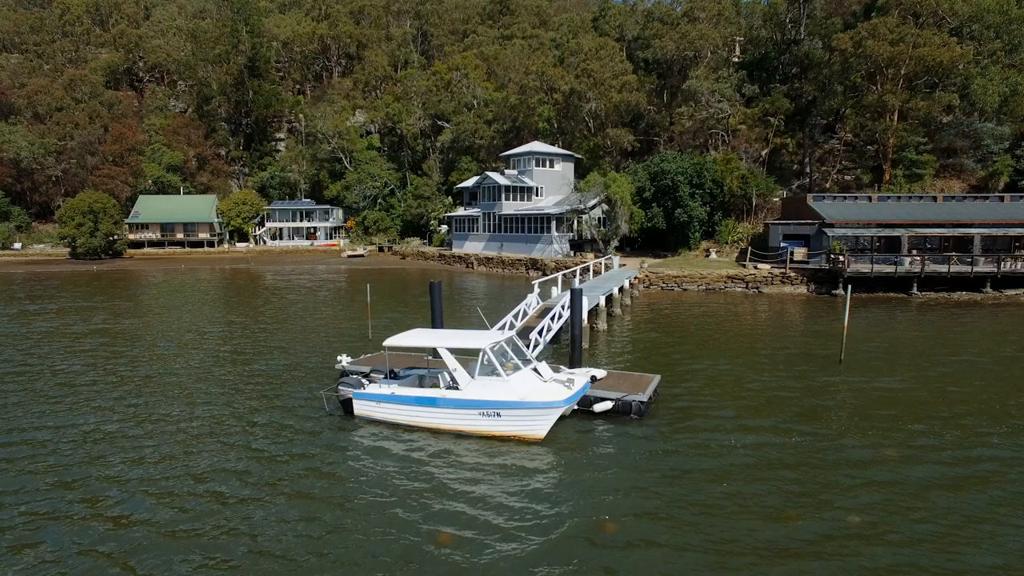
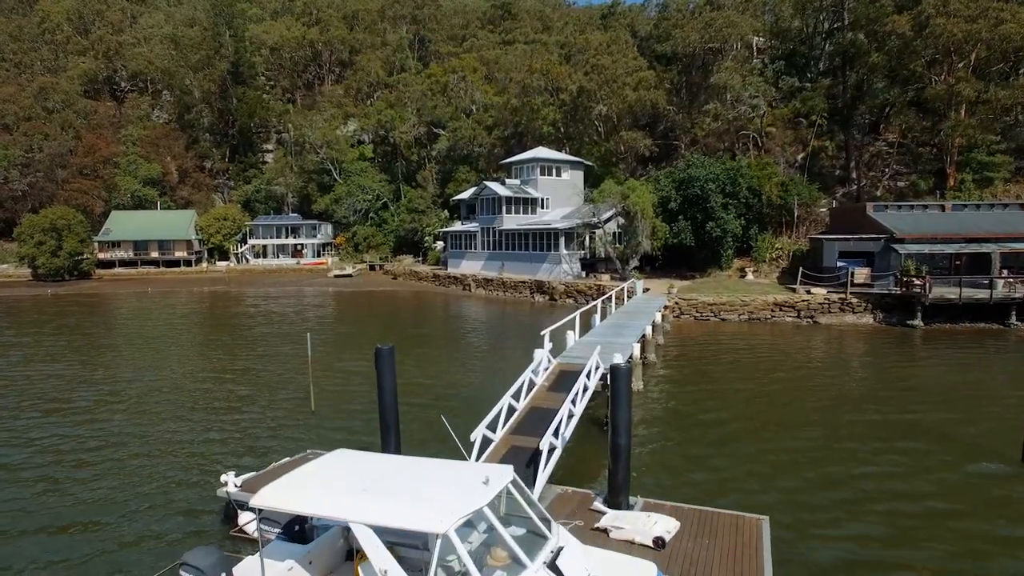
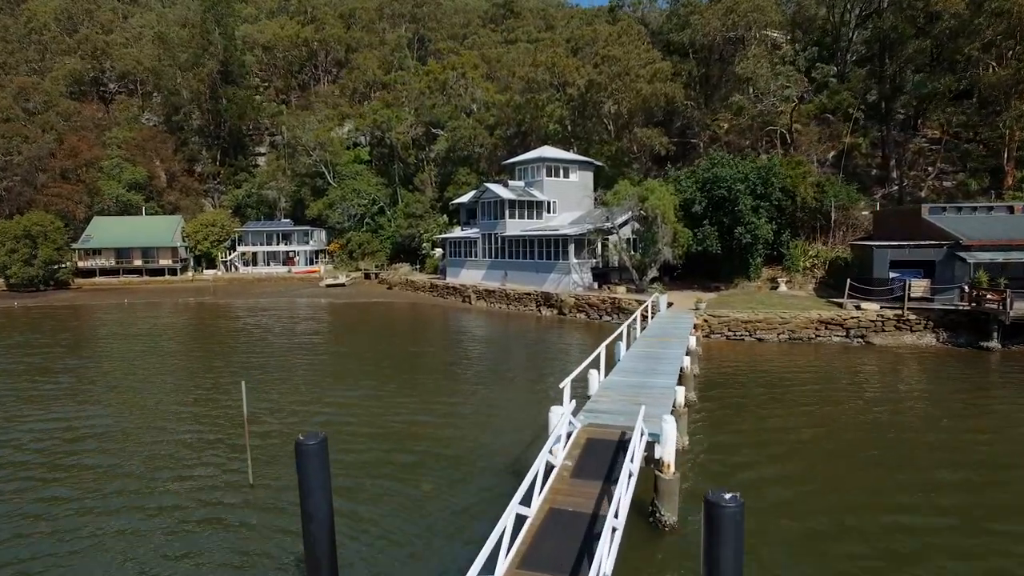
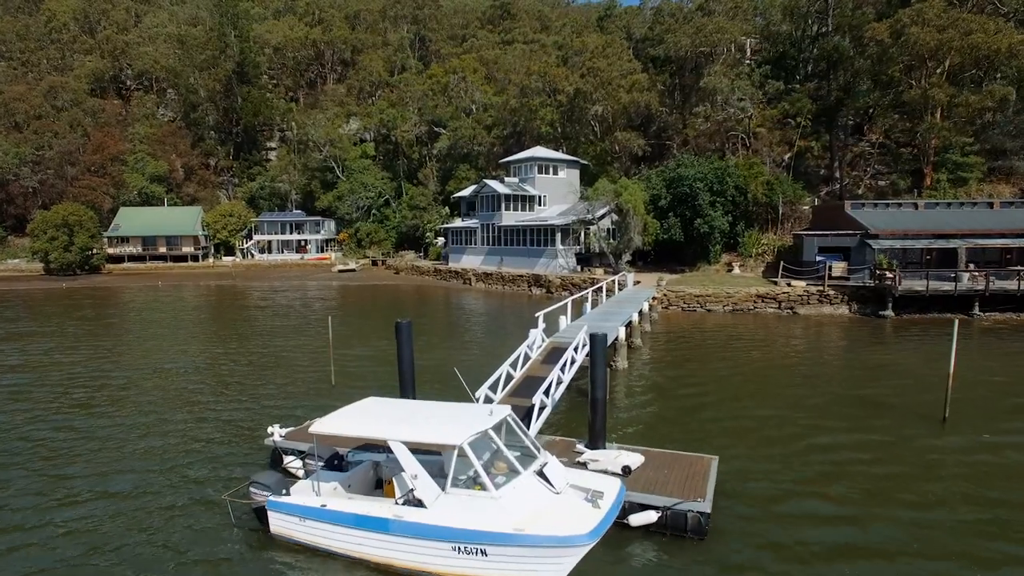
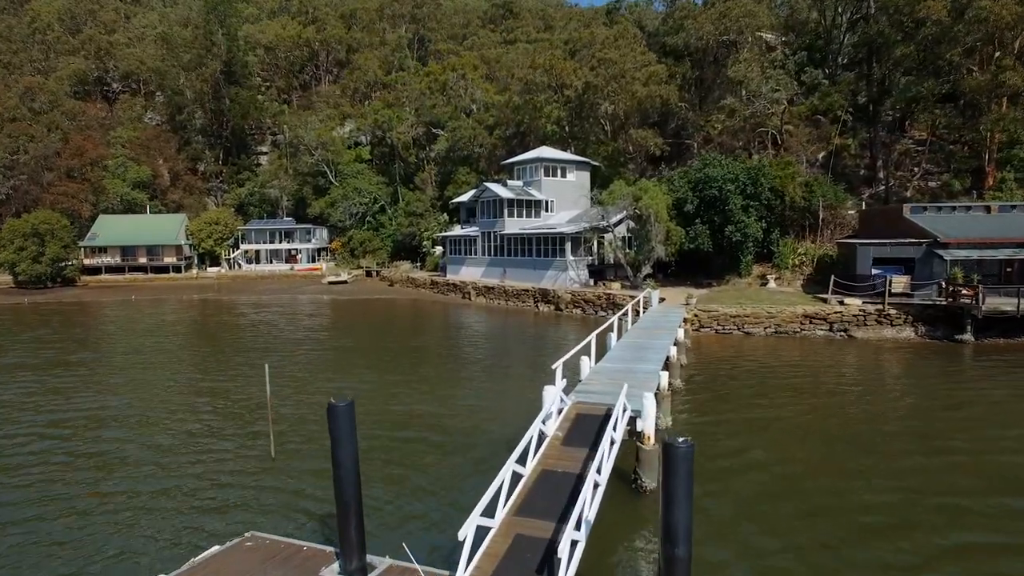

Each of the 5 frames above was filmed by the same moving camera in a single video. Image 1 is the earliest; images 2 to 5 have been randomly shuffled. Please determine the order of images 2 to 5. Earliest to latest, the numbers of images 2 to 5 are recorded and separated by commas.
4, 2, 5, 3
